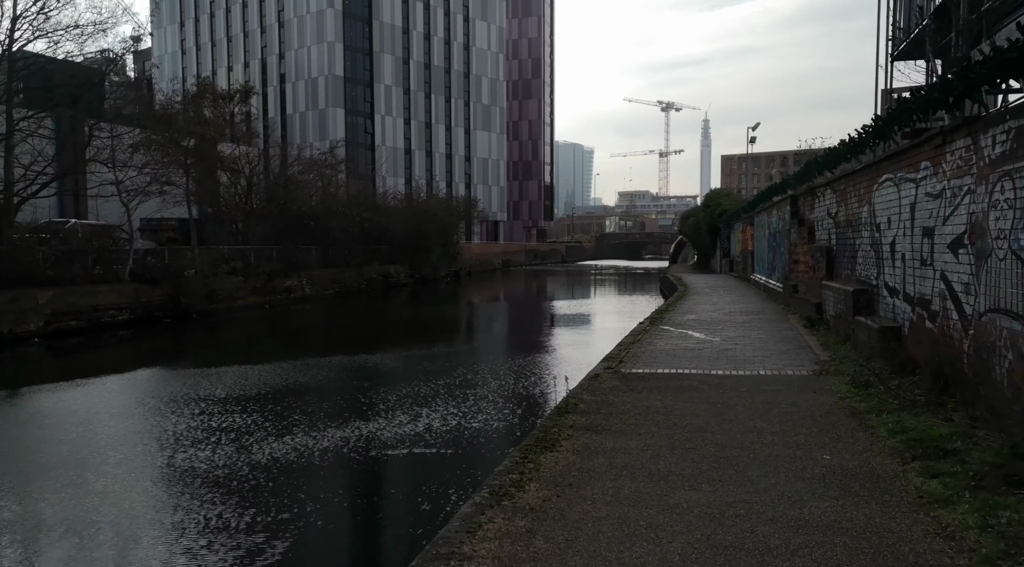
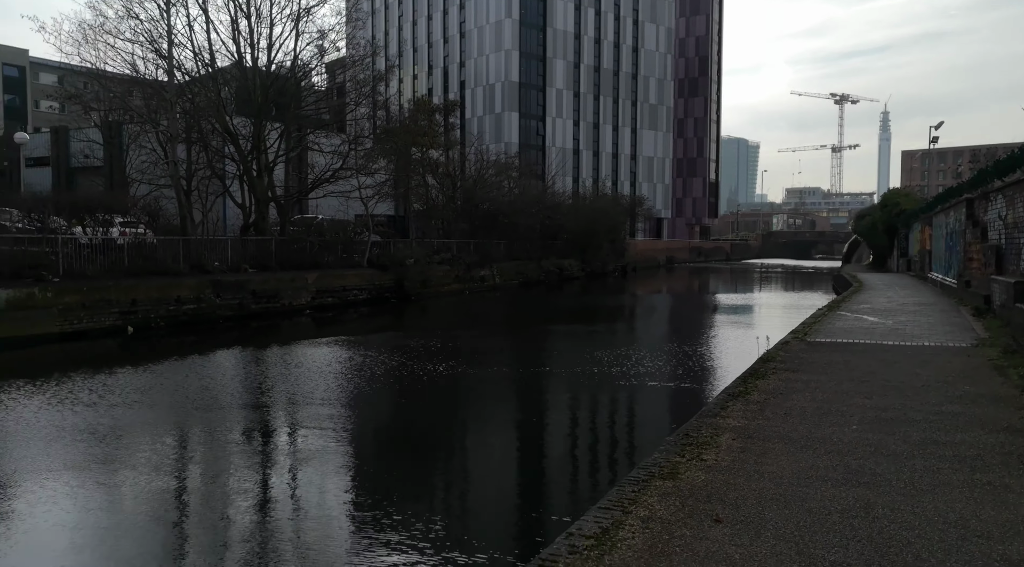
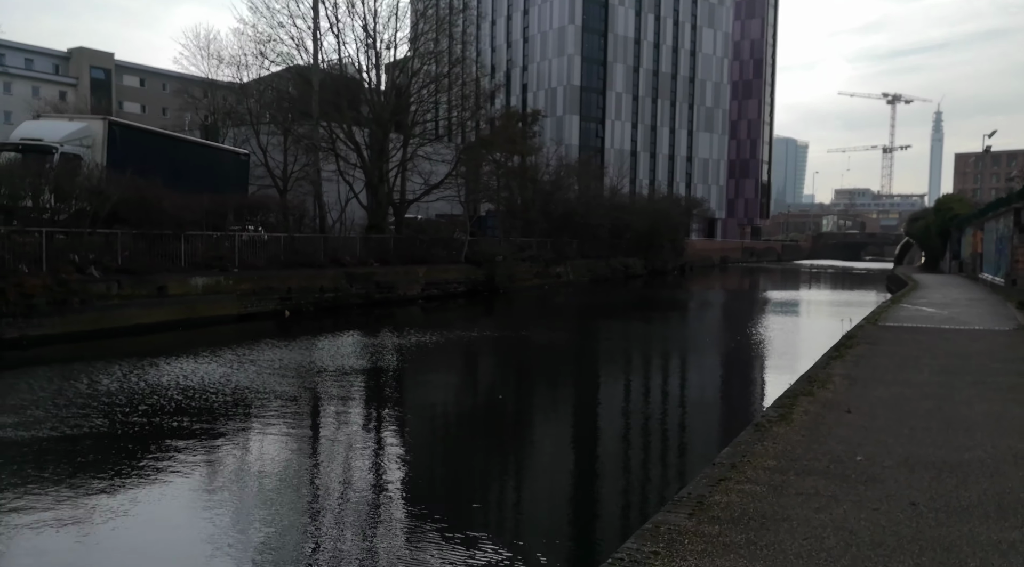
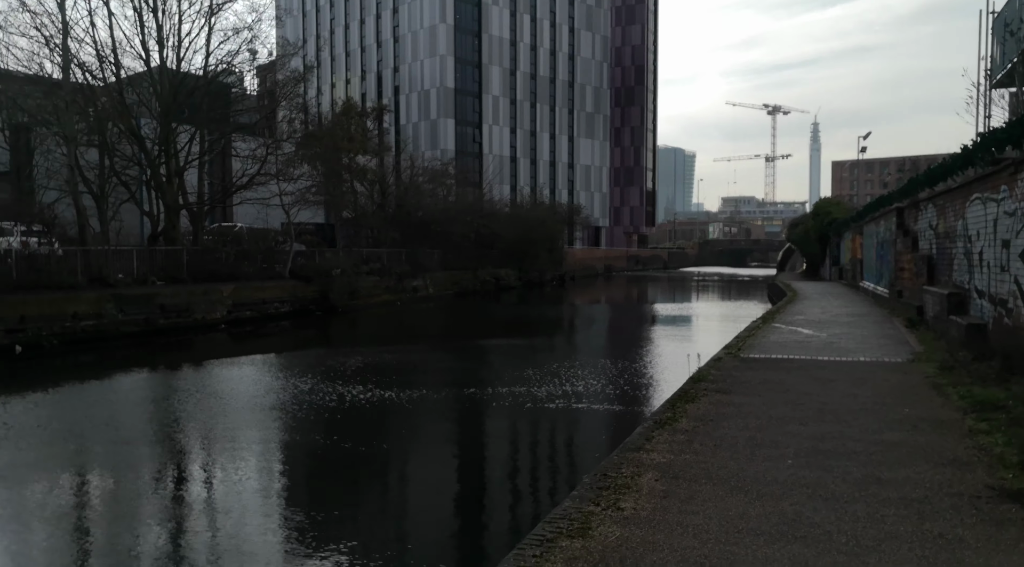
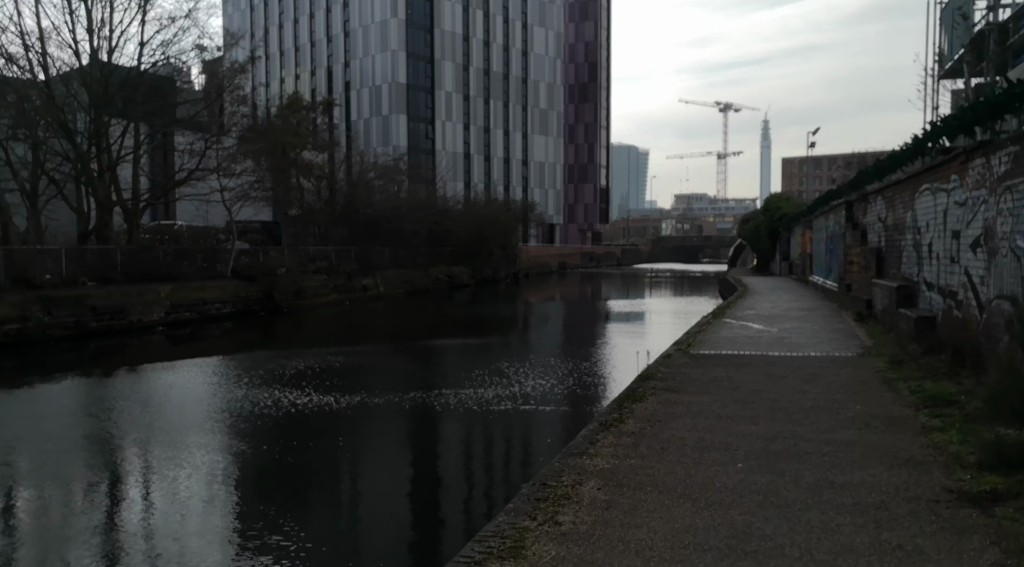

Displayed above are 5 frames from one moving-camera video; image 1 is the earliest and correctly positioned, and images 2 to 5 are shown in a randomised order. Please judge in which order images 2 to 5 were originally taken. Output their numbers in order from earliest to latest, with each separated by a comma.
5, 4, 2, 3
